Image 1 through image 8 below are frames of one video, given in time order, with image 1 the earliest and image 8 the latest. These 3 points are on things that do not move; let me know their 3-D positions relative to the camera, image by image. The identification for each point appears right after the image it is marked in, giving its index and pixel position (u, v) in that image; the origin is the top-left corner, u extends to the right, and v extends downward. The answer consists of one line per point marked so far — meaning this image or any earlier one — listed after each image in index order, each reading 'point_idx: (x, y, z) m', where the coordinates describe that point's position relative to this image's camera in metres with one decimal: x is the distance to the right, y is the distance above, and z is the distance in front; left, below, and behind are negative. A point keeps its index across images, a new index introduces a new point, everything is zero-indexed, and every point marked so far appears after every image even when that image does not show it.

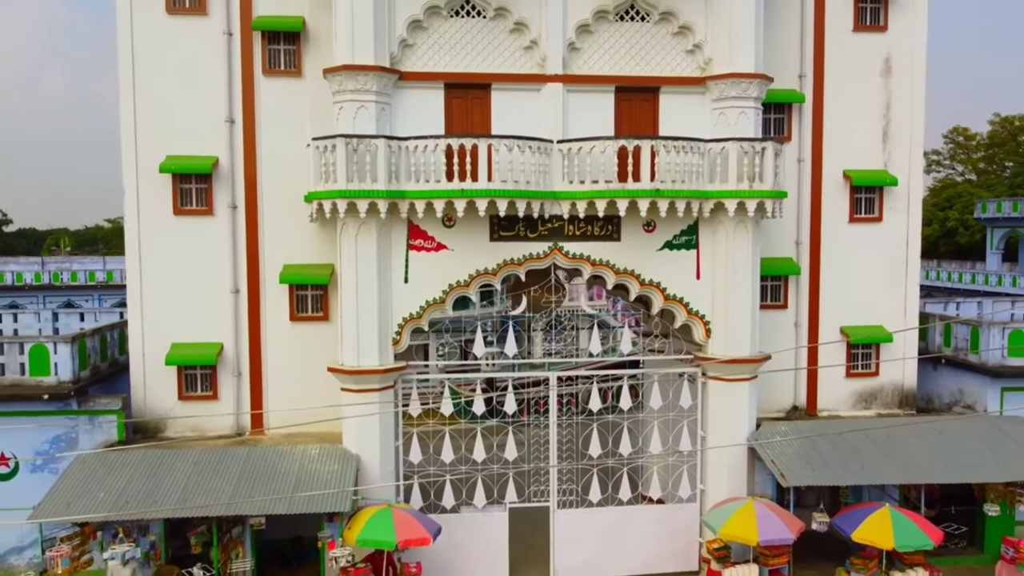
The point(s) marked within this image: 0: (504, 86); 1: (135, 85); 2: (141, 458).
0: (-0.1, +2.9, +11.0) m
1: (-5.6, +3.0, +11.4) m
2: (-5.1, -2.4, +10.5) m
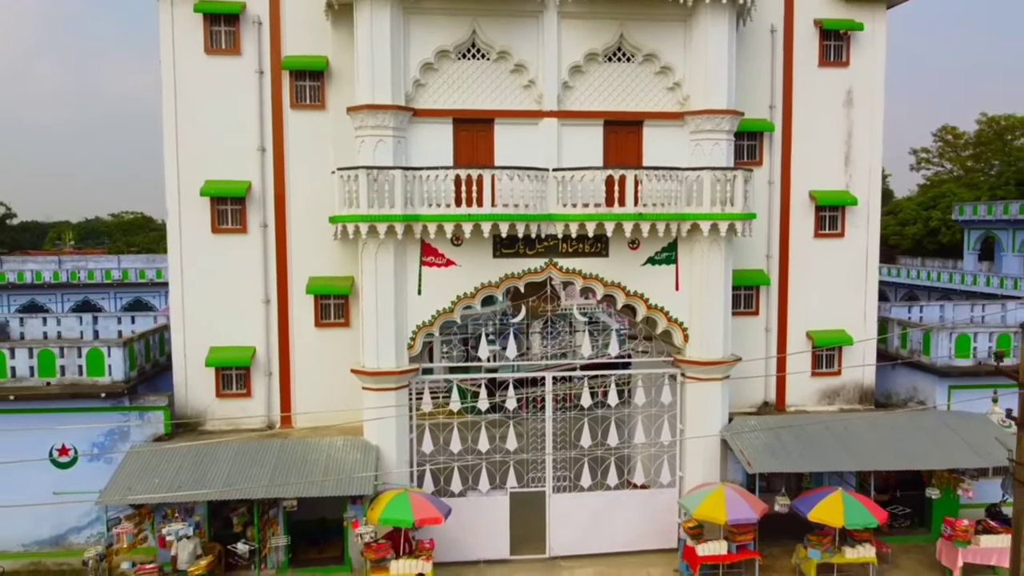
0: (-0.1, +2.7, +12.4) m
1: (-5.6, +2.9, +12.8) m
2: (-5.1, -2.6, +12.0) m
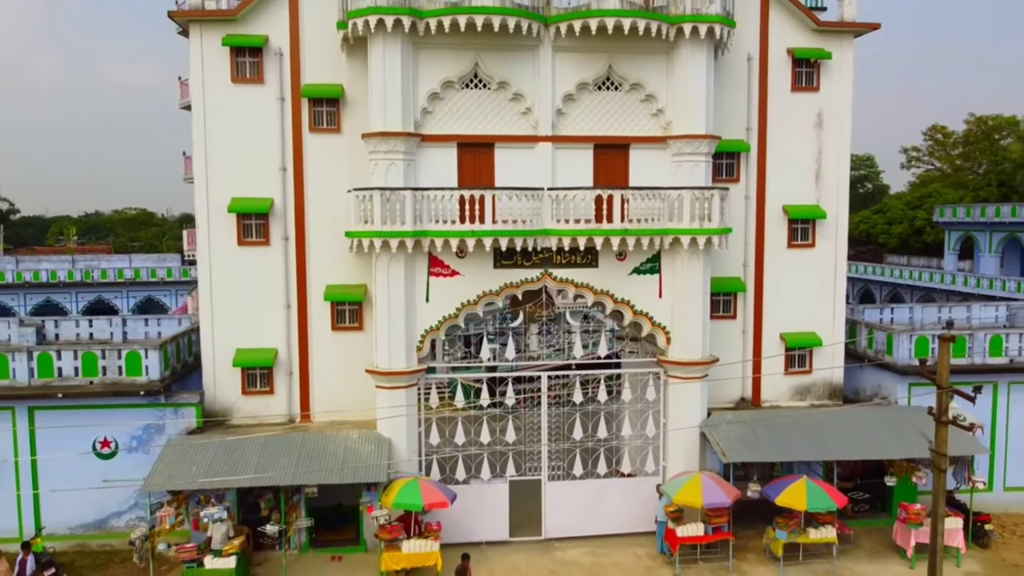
0: (-0.1, +2.5, +13.7) m
1: (-5.6, +2.7, +14.1) m
2: (-5.1, -2.7, +13.3) m
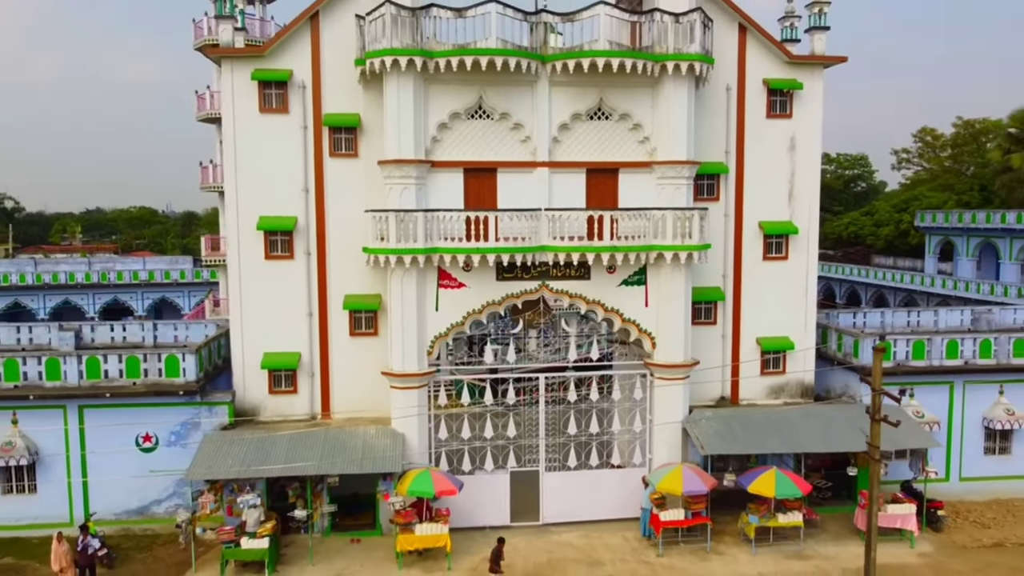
0: (-0.1, +2.3, +15.2) m
1: (-5.6, +2.5, +15.6) m
2: (-5.1, -2.9, +14.9) m
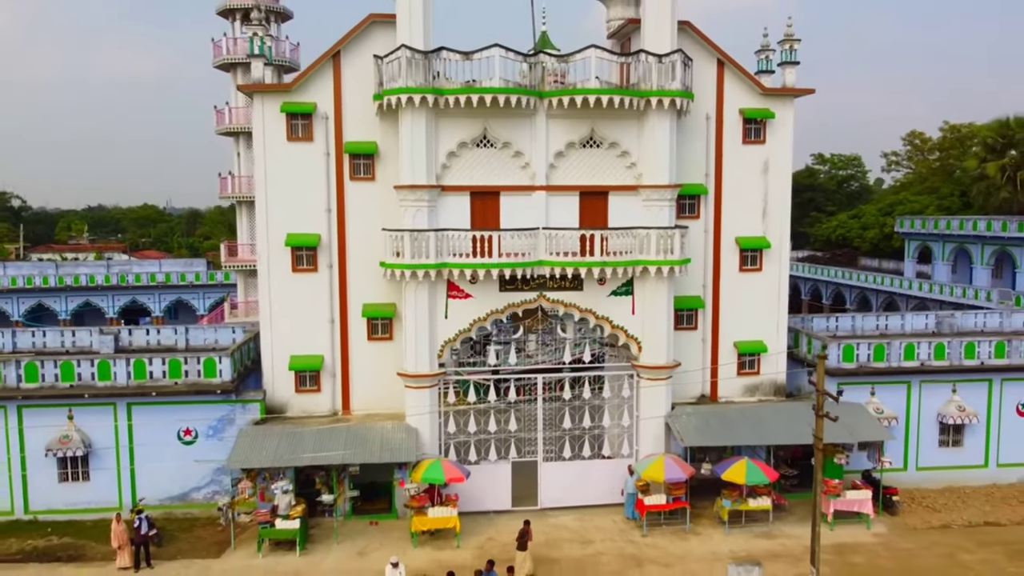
0: (-0.1, +2.1, +17.0) m
1: (-5.6, +2.3, +17.4) m
2: (-5.1, -3.2, +16.7) m
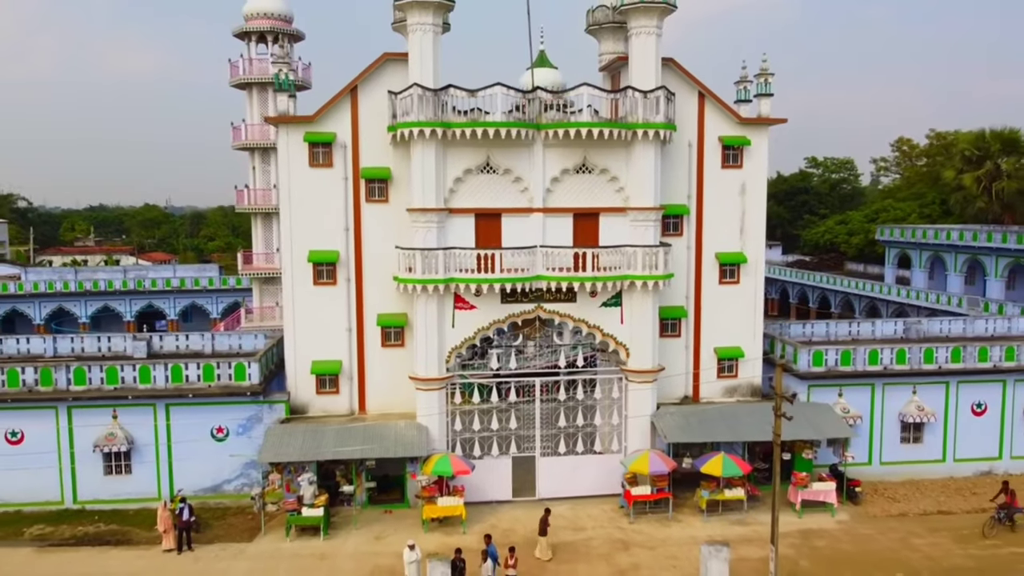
0: (-0.1, +1.8, +18.9) m
1: (-5.6, +2.0, +19.2) m
2: (-5.1, -3.4, +18.6) m
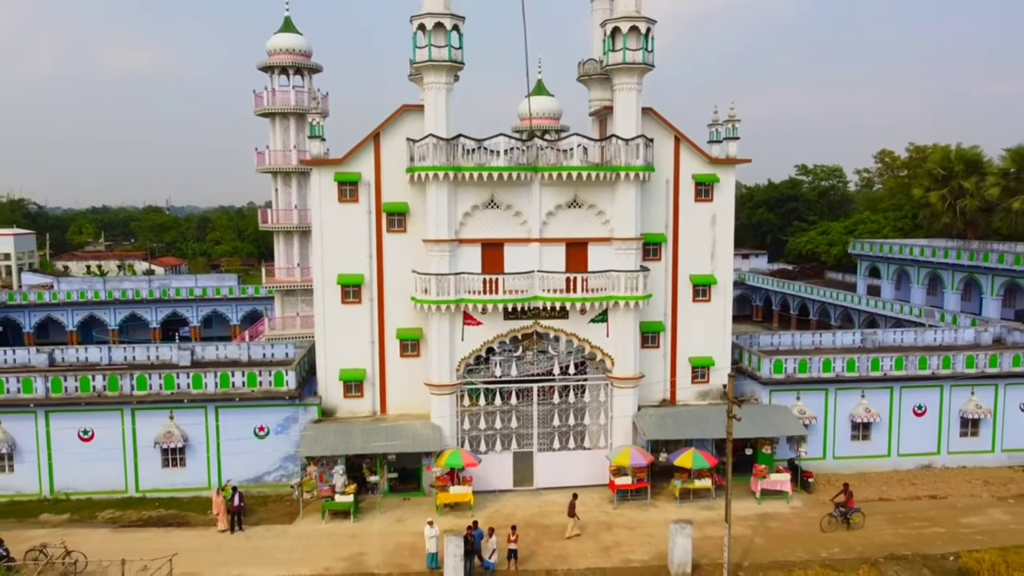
0: (0.0, +1.3, +21.9) m
1: (-5.5, +1.5, +22.3) m
2: (-5.0, -4.0, +21.6) m
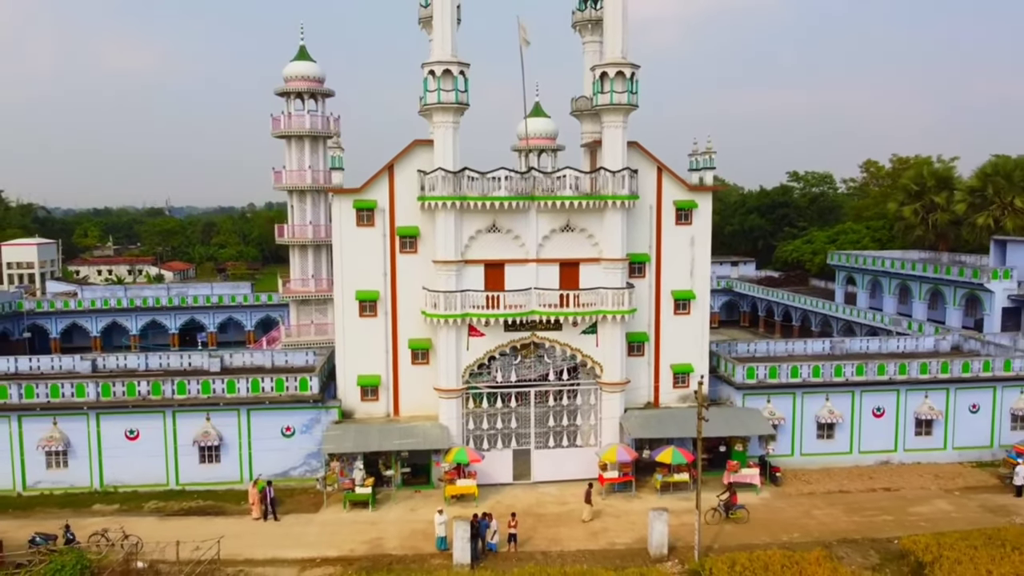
0: (0.0, +0.8, +24.6) m
1: (-5.5, +1.0, +24.9) m
2: (-5.0, -4.5, +24.3) m
